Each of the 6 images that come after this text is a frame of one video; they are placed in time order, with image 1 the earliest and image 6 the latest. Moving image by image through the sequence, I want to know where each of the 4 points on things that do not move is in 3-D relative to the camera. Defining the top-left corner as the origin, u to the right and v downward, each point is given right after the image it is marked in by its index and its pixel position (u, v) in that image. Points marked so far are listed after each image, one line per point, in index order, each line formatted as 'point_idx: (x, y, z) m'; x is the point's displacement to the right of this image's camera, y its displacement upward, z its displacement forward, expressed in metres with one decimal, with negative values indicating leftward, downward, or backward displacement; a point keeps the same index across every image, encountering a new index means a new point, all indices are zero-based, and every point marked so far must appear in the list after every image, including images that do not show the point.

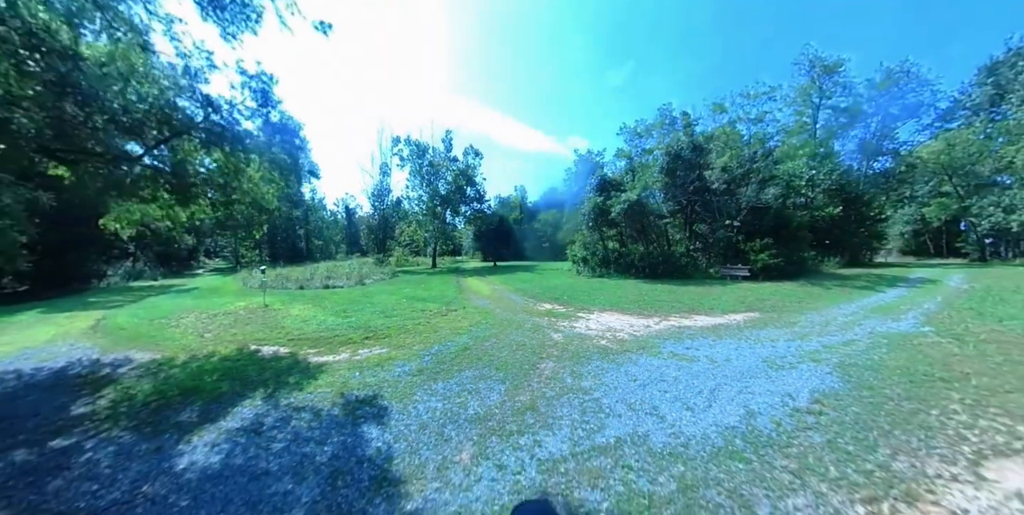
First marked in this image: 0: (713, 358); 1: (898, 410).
0: (+2.3, -1.2, +3.7) m
1: (+3.3, -1.2, +2.8) m
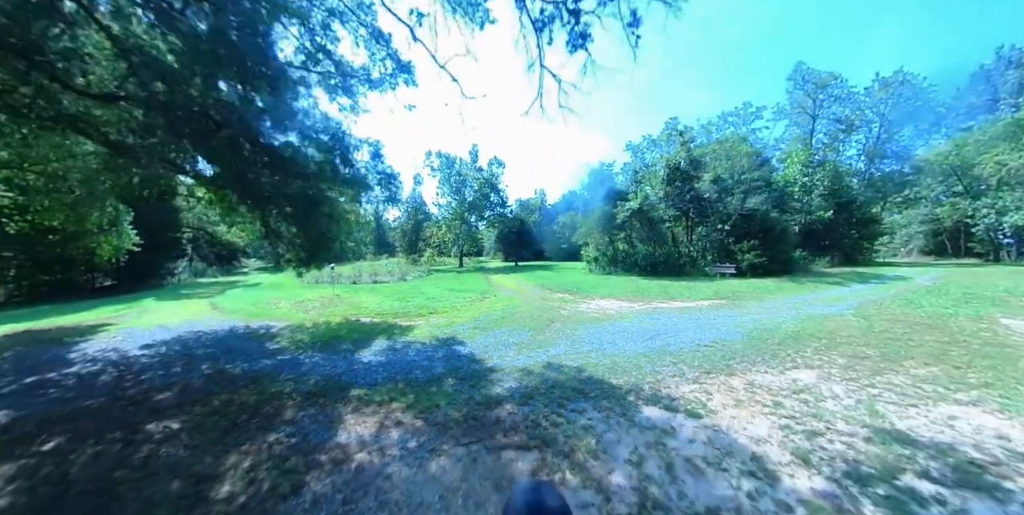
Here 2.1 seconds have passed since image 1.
0: (+2.7, -1.2, +5.5) m
1: (+3.6, -1.2, +4.5) m
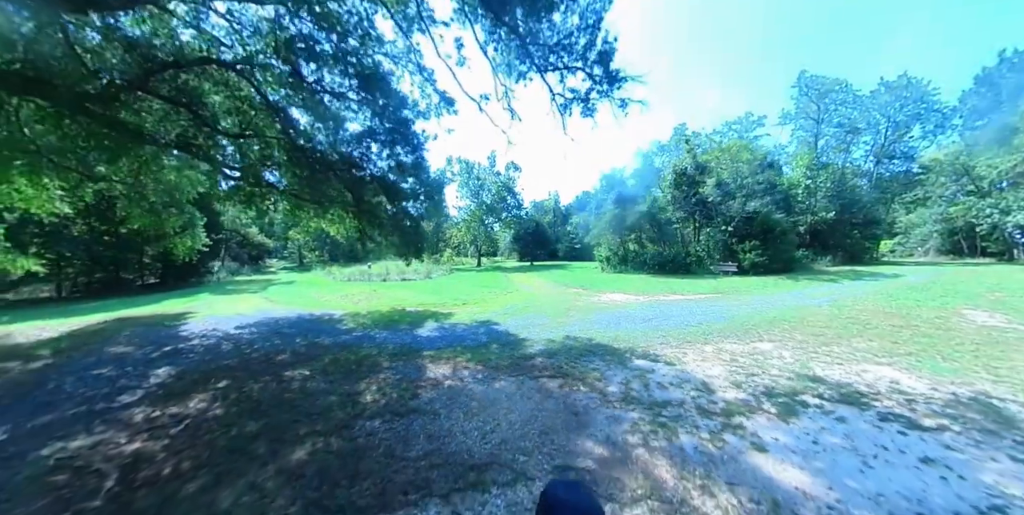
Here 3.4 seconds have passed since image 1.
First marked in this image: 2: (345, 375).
0: (+3.1, -1.1, +6.7) m
1: (+4.0, -1.2, +5.6) m
2: (-2.0, -1.4, +4.0) m
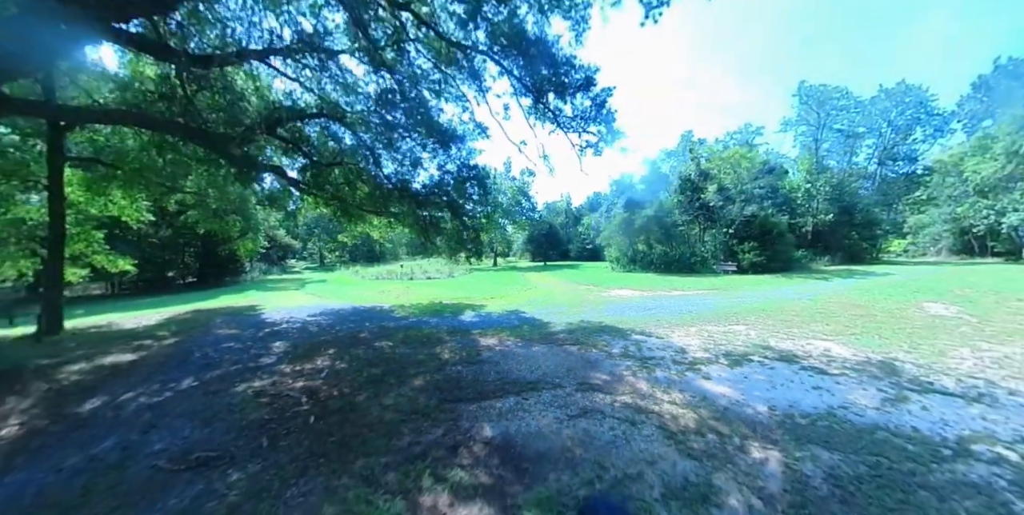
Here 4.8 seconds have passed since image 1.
0: (+3.7, -1.1, +8.0) m
1: (+4.5, -1.2, +6.9) m
2: (-1.5, -1.4, +5.5) m
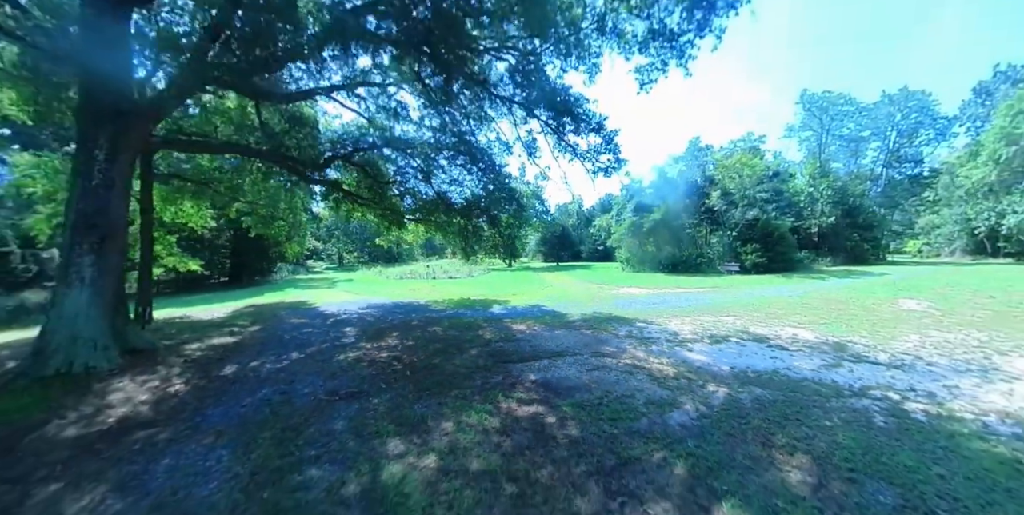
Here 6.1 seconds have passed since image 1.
0: (+4.3, -1.2, +9.2) m
1: (+5.1, -1.2, +8.1) m
2: (-0.9, -1.5, +6.8) m
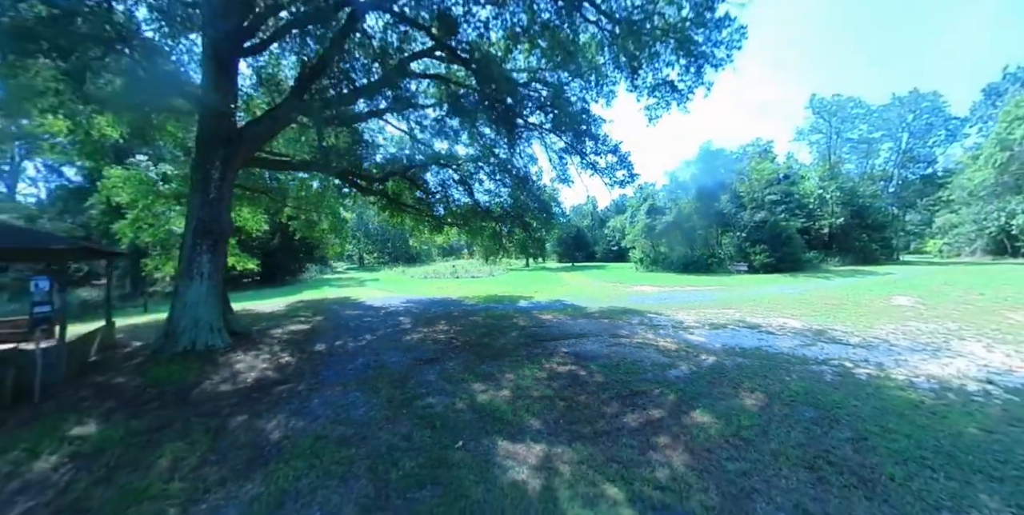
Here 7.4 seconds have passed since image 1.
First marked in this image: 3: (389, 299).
0: (+5.1, -1.2, +10.3) m
1: (+5.9, -1.2, +9.1) m
2: (-0.2, -1.5, +8.1) m
3: (-4.6, -1.6, +13.1) m
